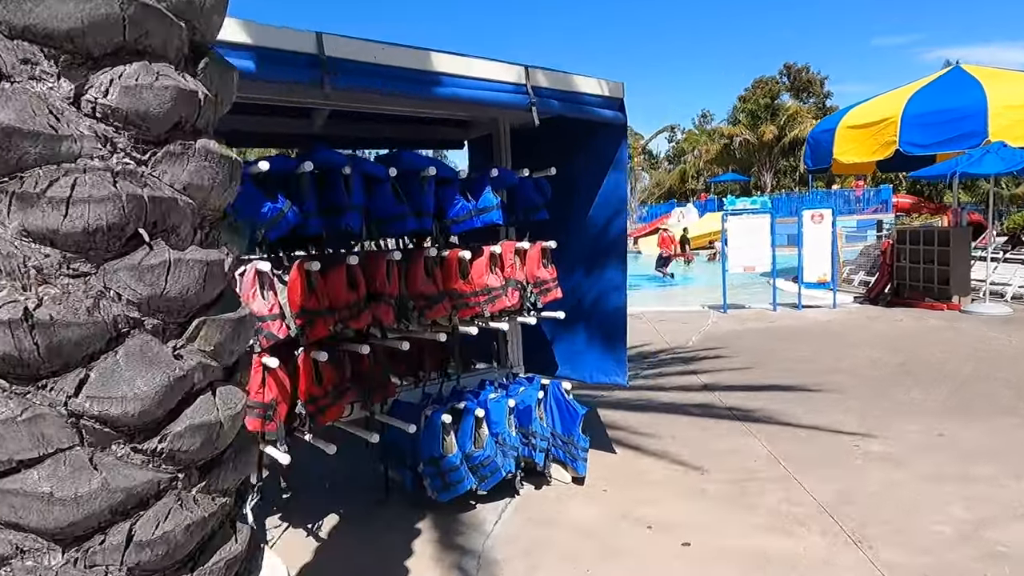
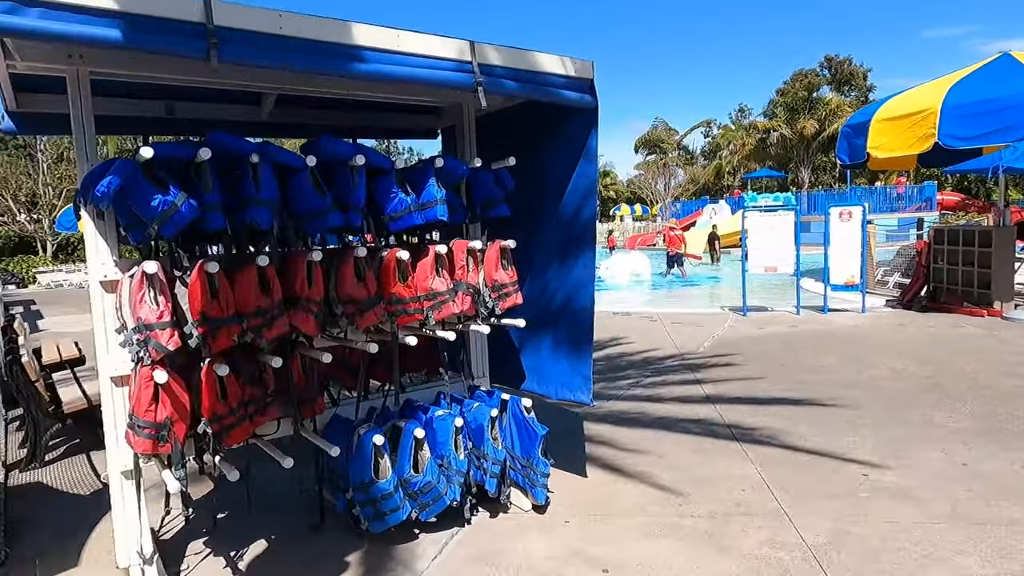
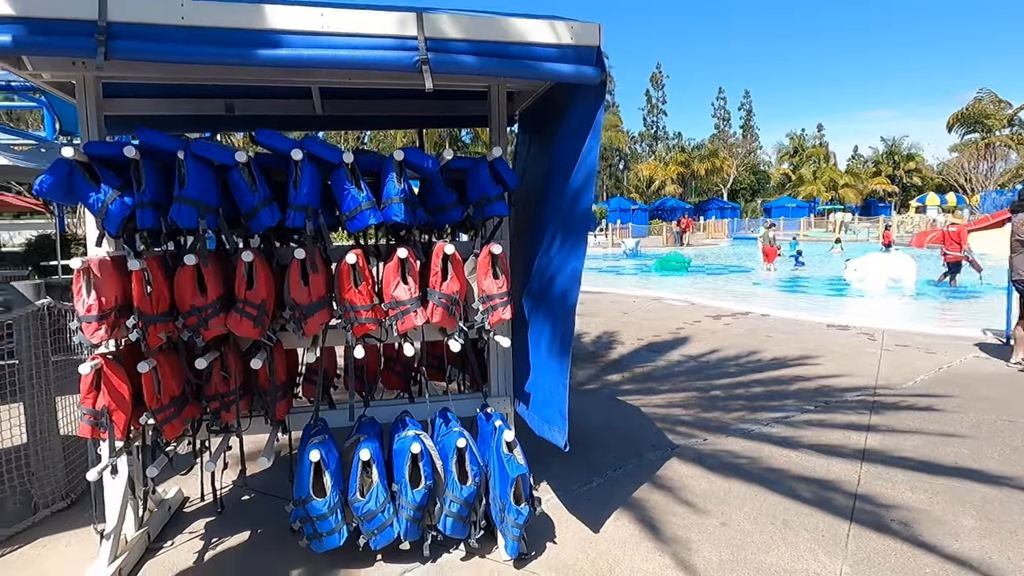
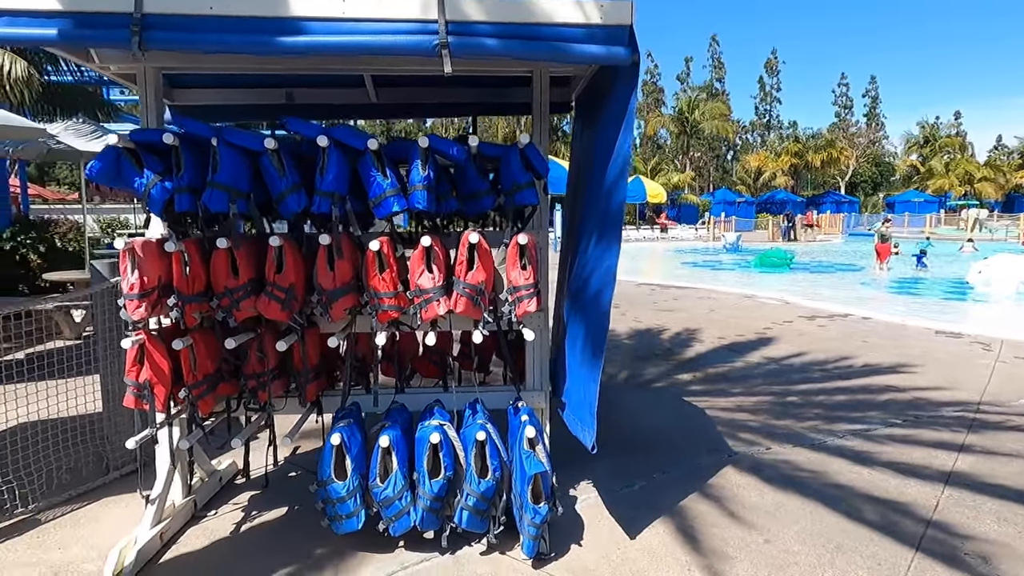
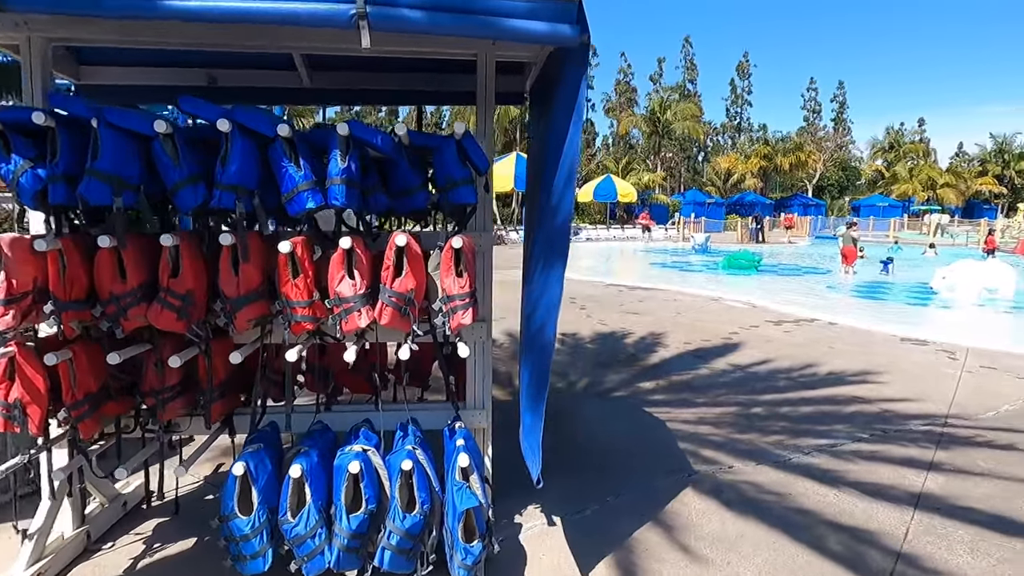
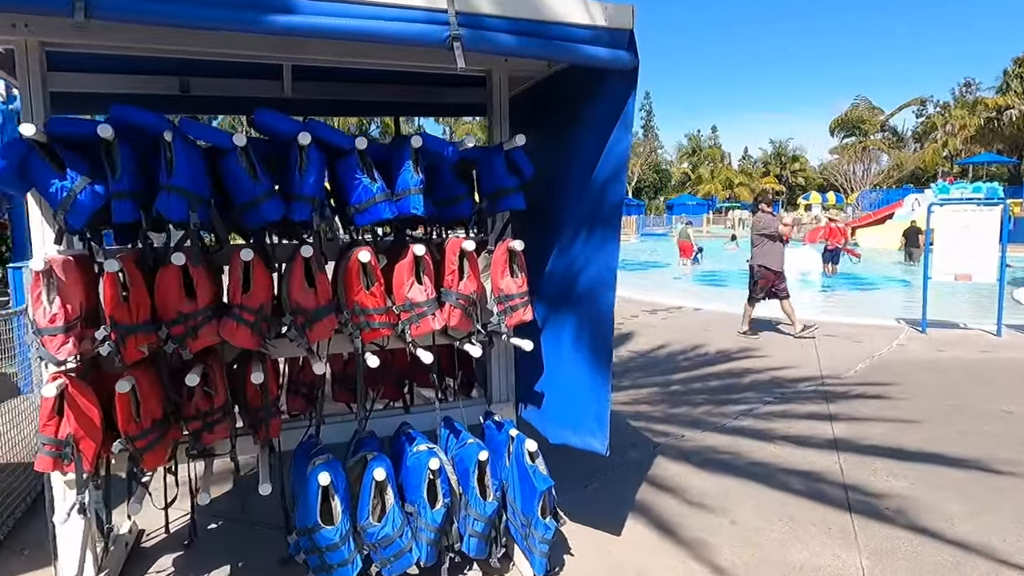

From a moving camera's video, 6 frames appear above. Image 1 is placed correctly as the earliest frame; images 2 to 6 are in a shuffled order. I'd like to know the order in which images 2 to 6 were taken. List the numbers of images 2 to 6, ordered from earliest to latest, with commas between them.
2, 6, 3, 4, 5
